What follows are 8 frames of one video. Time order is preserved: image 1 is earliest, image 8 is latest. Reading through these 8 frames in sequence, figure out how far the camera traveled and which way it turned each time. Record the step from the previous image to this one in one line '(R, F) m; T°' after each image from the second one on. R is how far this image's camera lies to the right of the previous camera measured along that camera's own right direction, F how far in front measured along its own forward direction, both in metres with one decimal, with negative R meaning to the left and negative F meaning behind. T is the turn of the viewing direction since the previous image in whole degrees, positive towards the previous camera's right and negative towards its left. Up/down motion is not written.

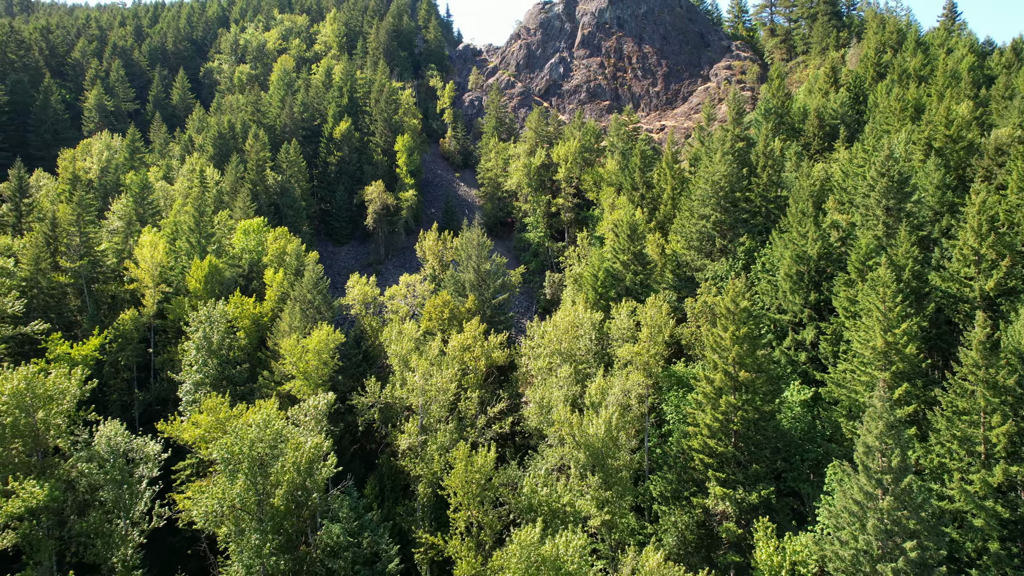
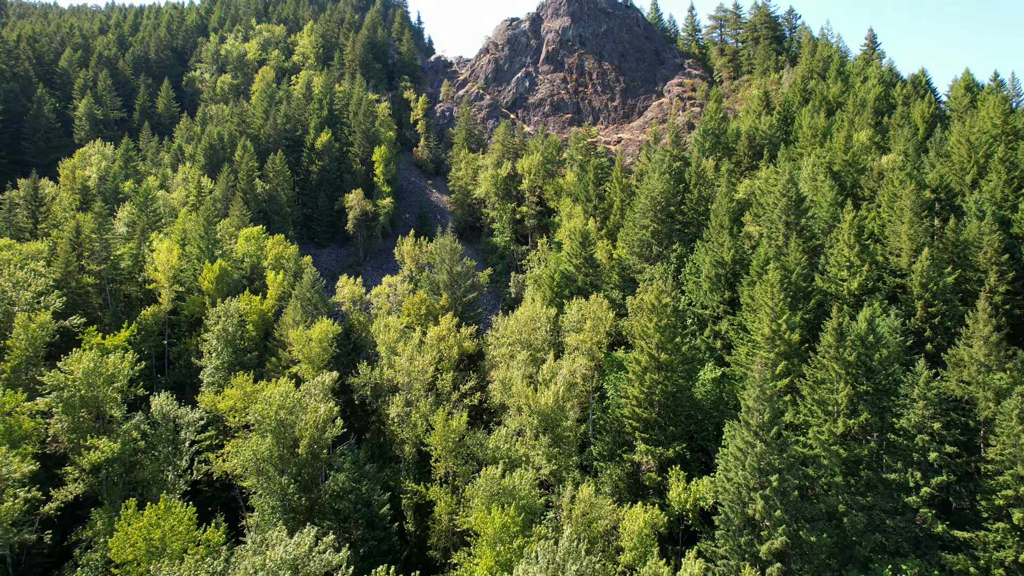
(+0.1, -7.4) m; +3°
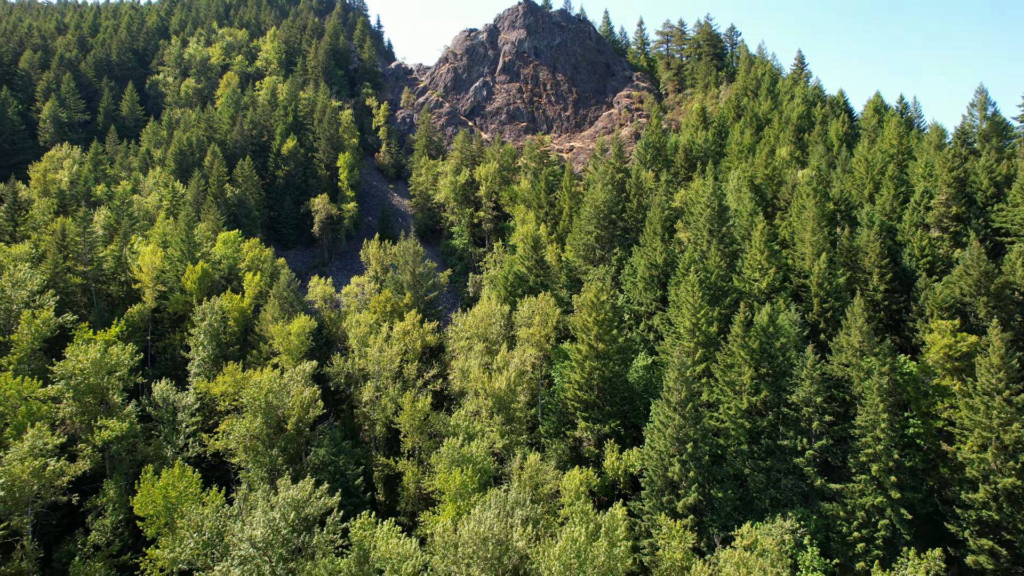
(0.0, -5.5) m; +3°
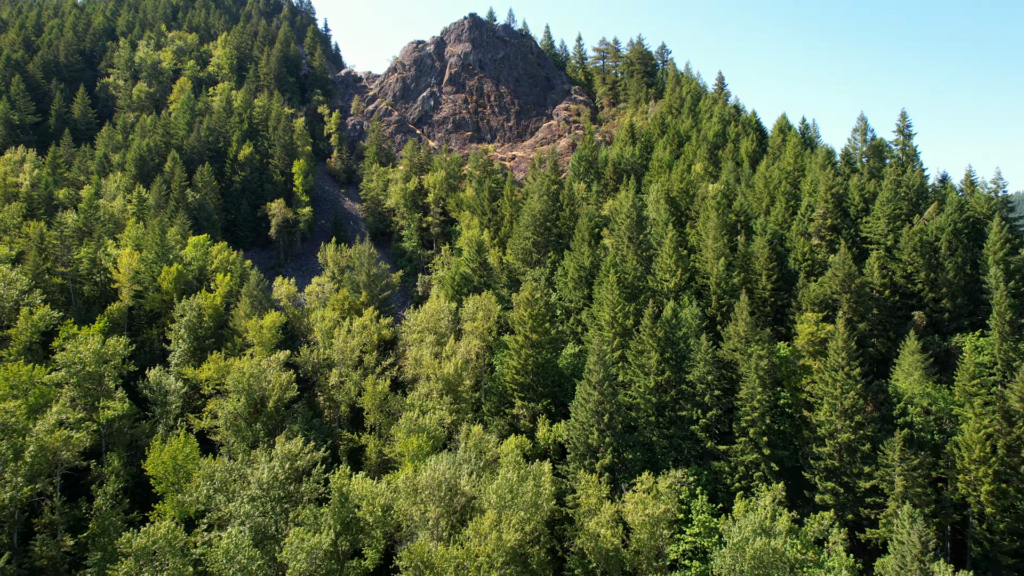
(-0.1, -7.2) m; +5°
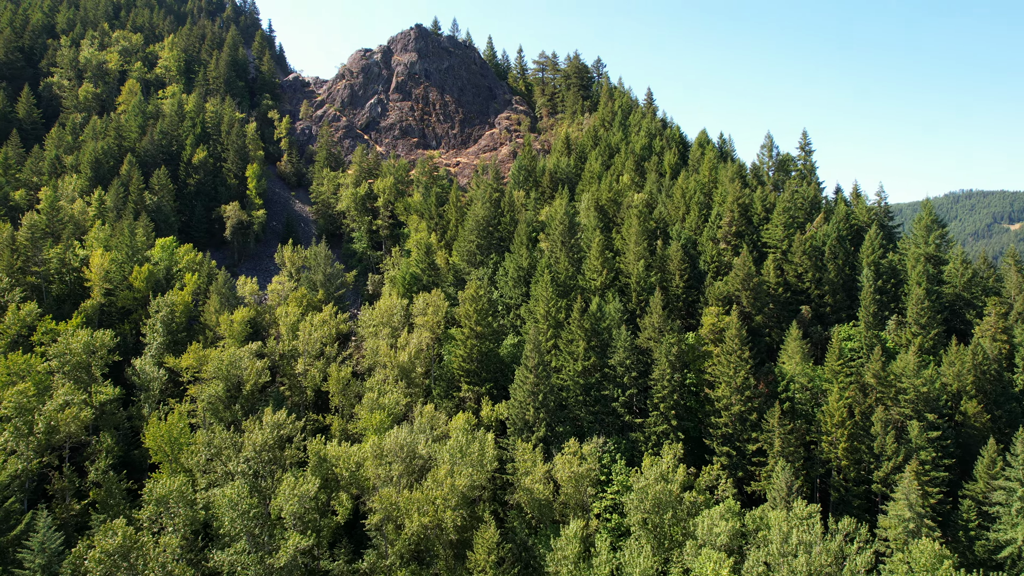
(-0.4, -7.0) m; +5°
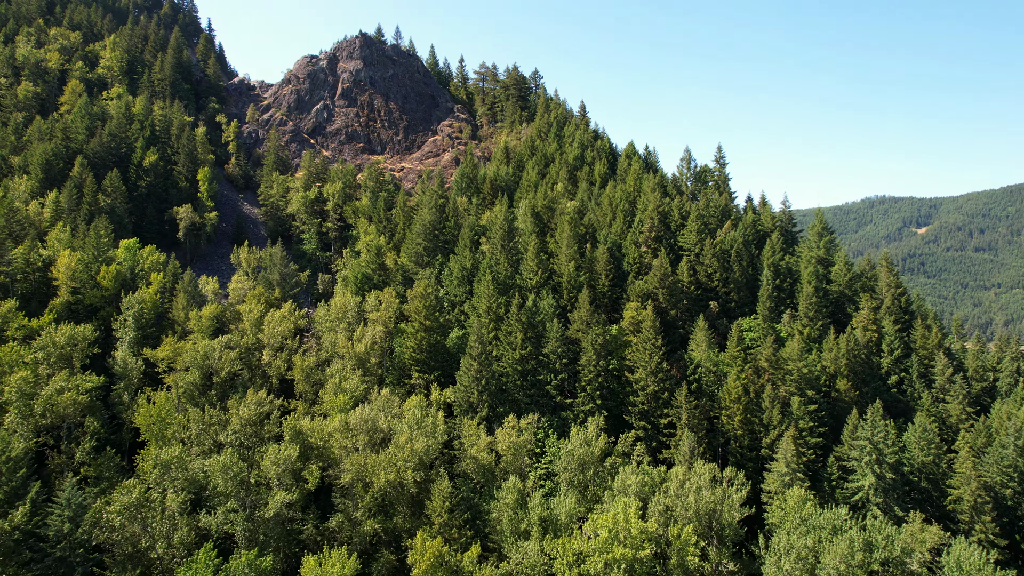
(-0.6, -7.2) m; +5°
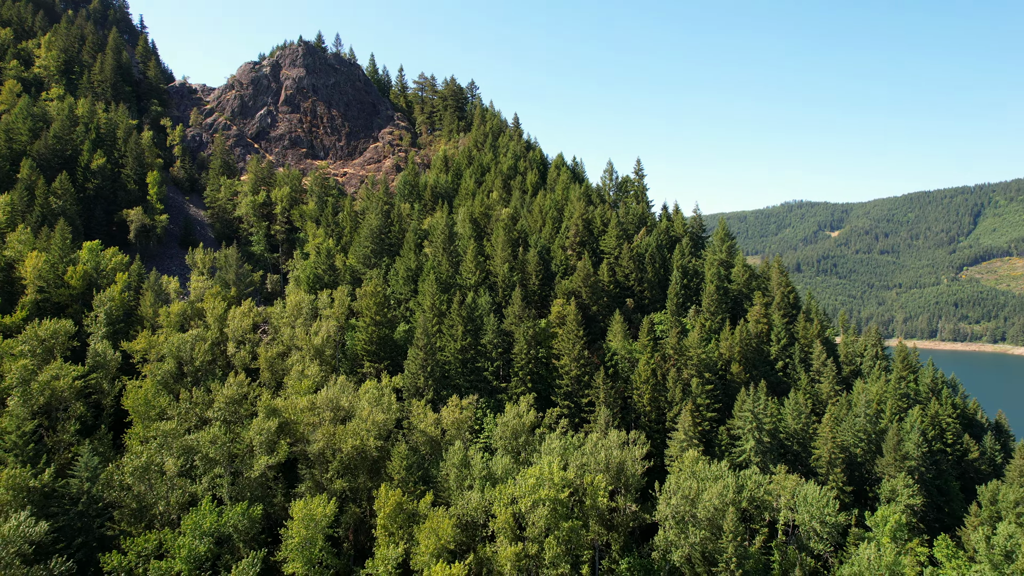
(-0.8, -8.6) m; +5°
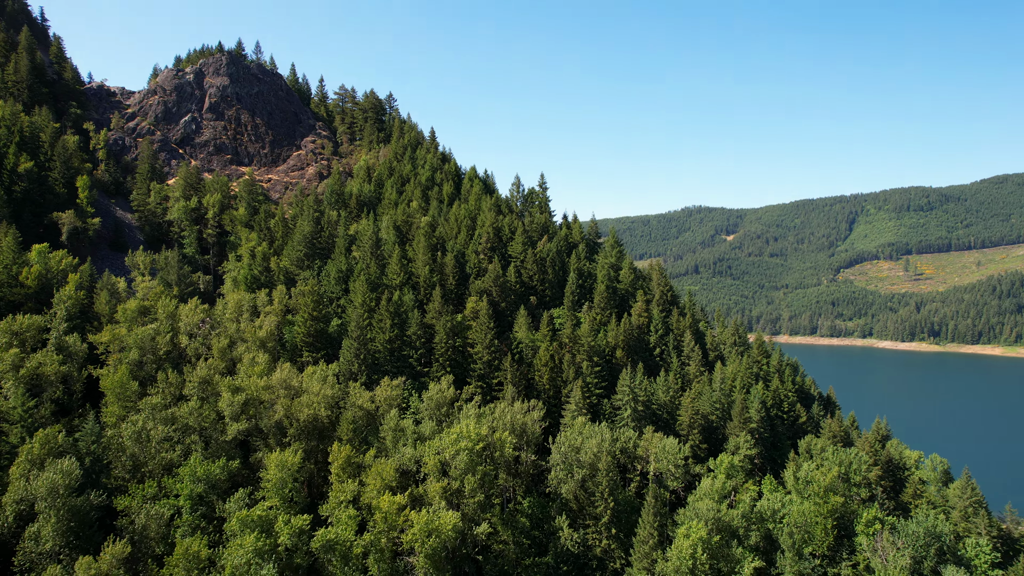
(-1.2, -12.6) m; +7°
